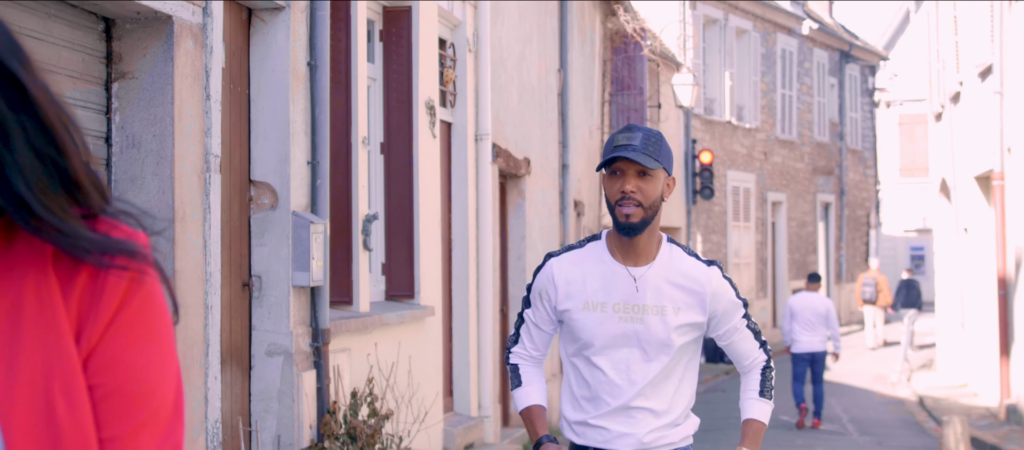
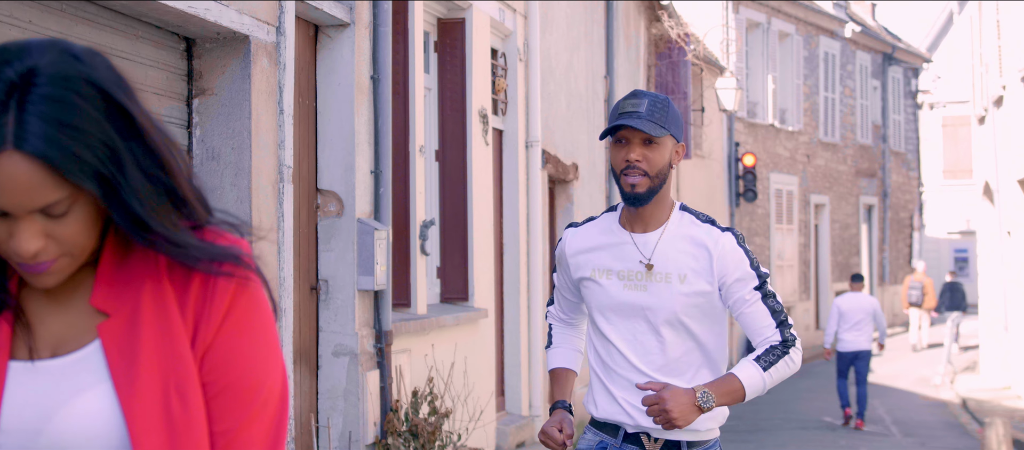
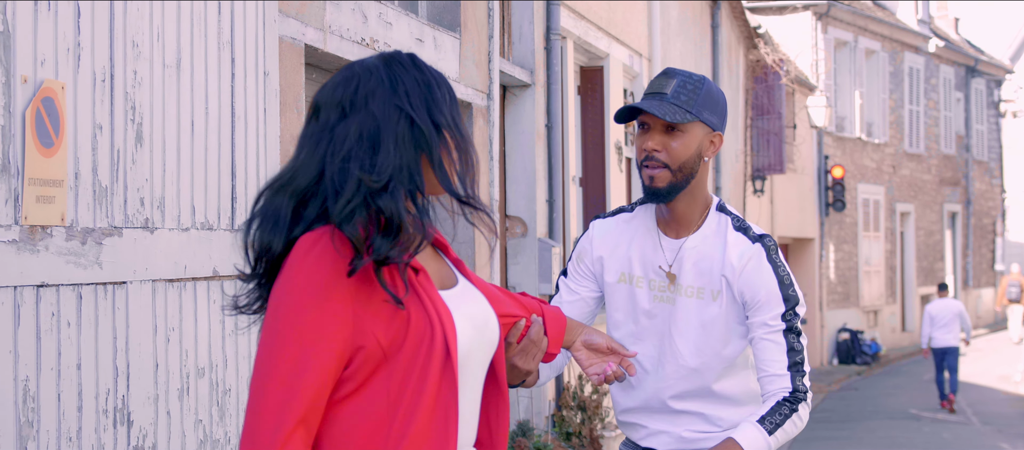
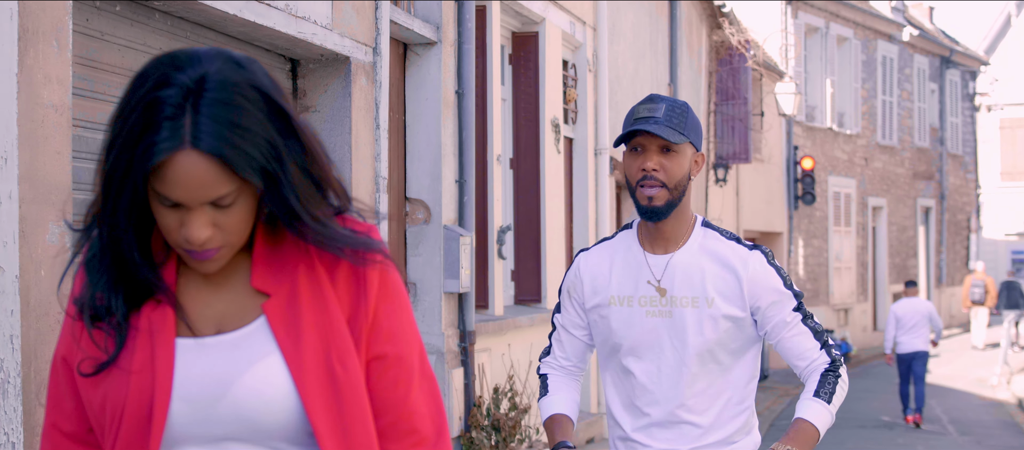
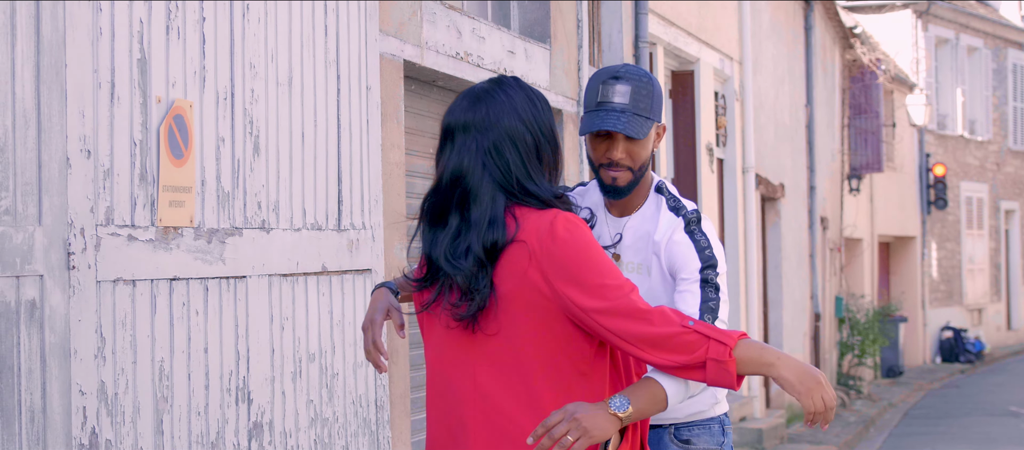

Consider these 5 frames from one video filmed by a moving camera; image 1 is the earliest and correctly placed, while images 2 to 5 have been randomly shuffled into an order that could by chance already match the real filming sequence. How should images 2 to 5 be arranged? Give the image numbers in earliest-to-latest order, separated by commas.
2, 4, 3, 5
